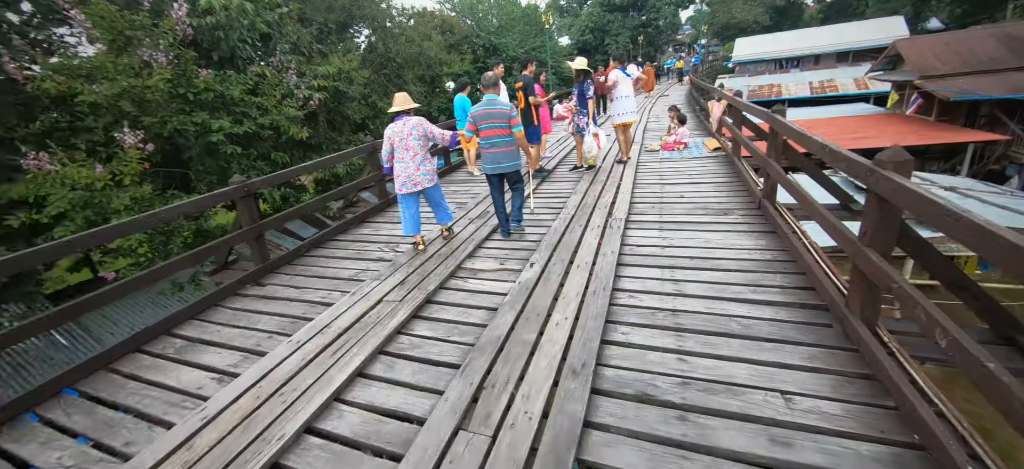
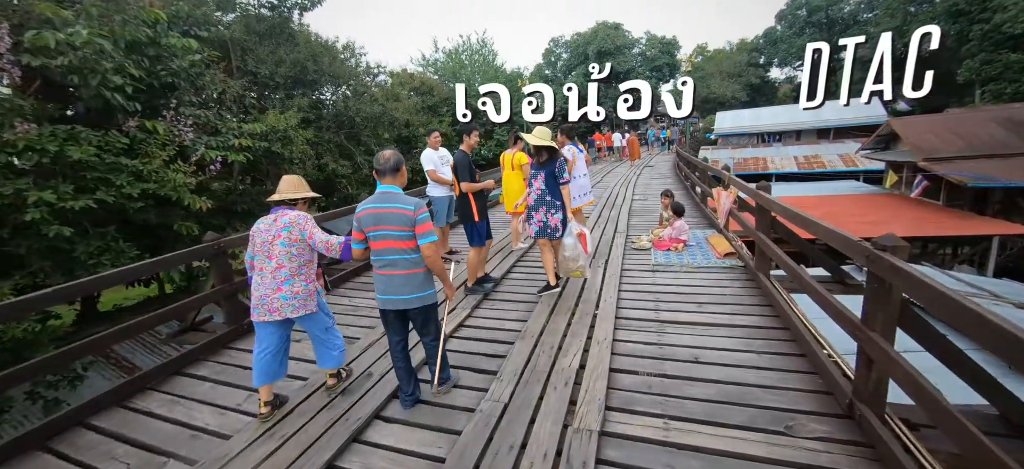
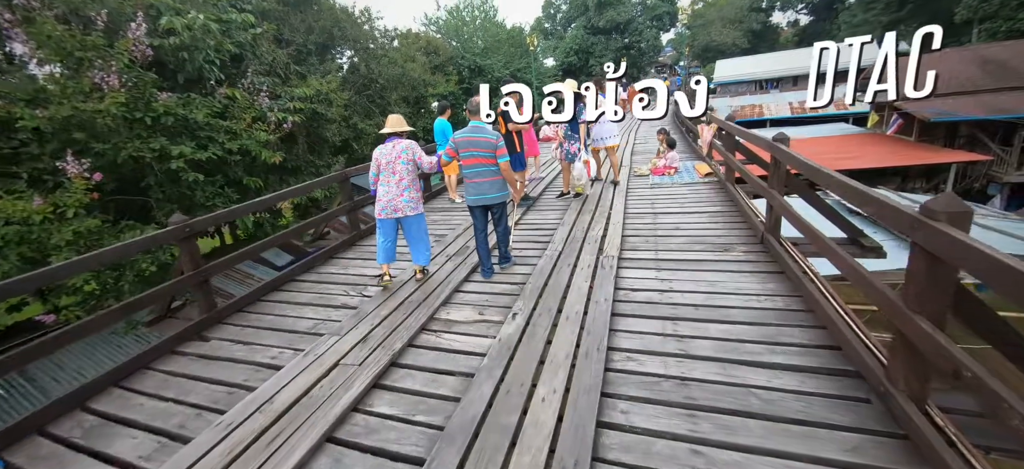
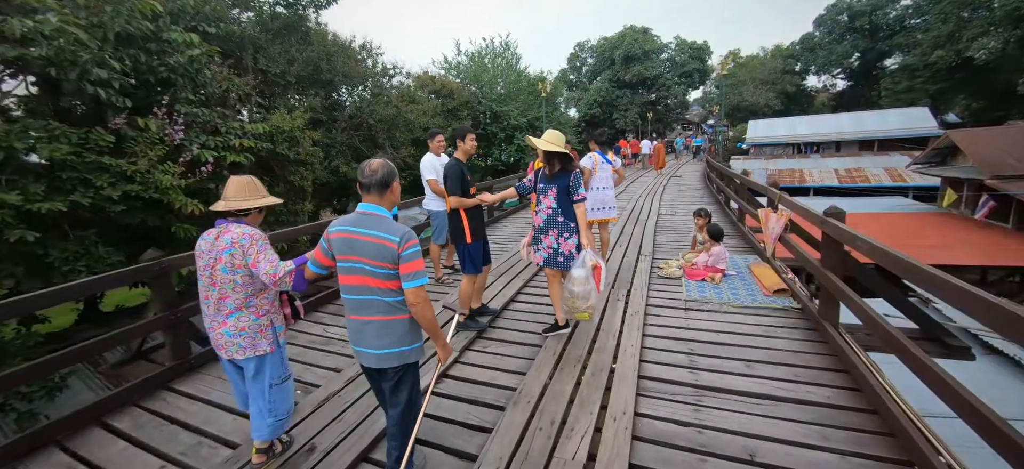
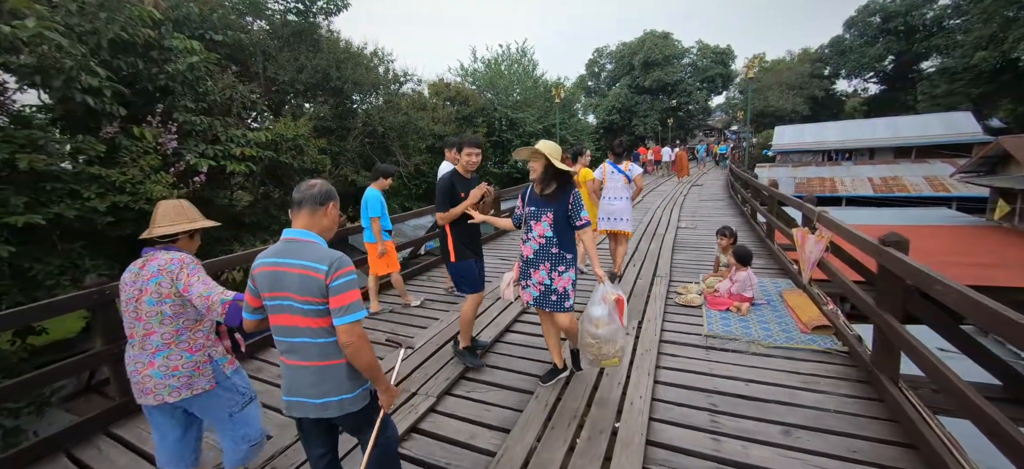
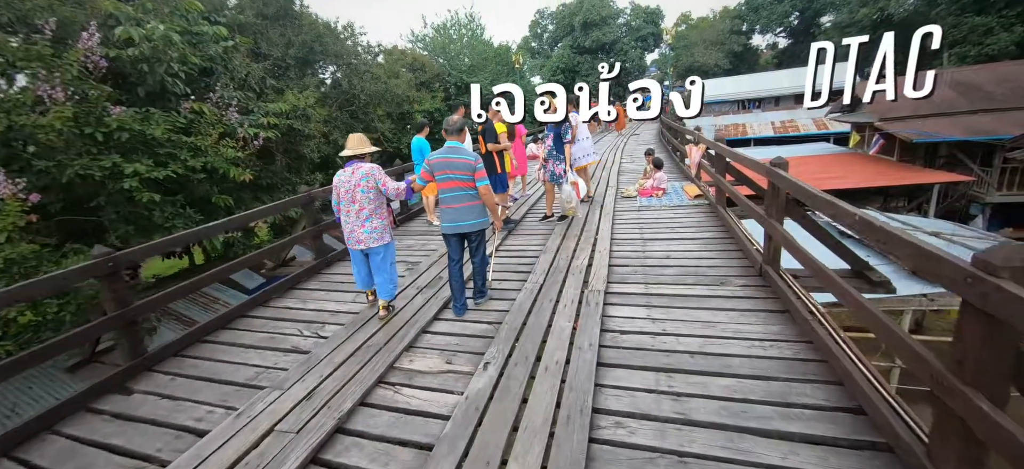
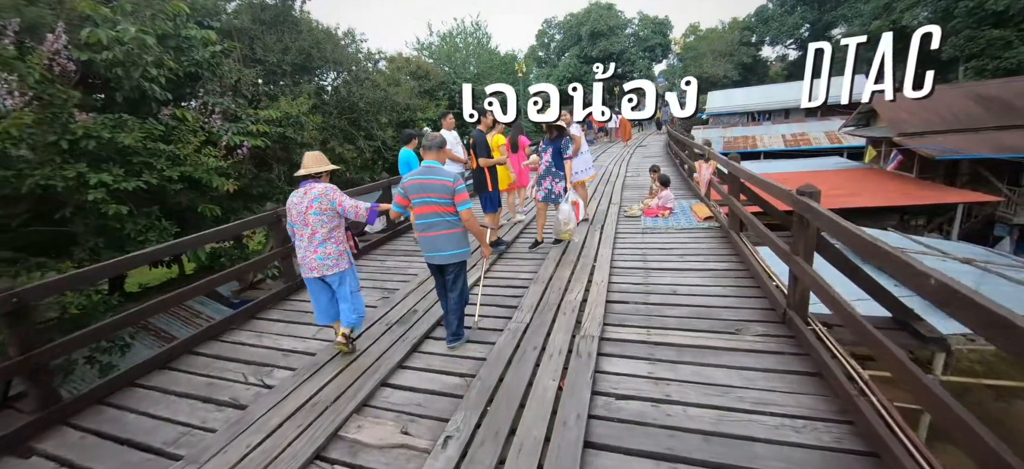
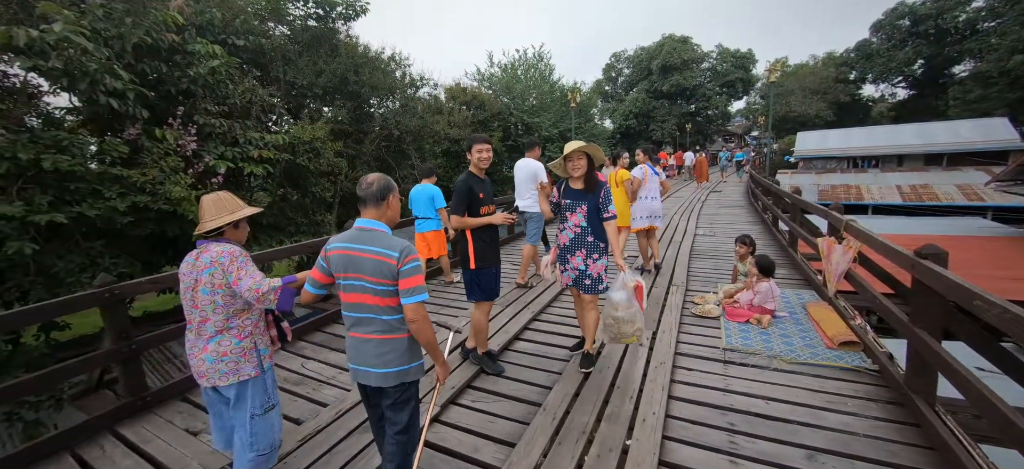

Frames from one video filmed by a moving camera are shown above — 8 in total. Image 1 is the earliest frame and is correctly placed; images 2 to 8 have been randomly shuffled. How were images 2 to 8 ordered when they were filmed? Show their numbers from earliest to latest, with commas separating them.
3, 6, 7, 2, 4, 5, 8
